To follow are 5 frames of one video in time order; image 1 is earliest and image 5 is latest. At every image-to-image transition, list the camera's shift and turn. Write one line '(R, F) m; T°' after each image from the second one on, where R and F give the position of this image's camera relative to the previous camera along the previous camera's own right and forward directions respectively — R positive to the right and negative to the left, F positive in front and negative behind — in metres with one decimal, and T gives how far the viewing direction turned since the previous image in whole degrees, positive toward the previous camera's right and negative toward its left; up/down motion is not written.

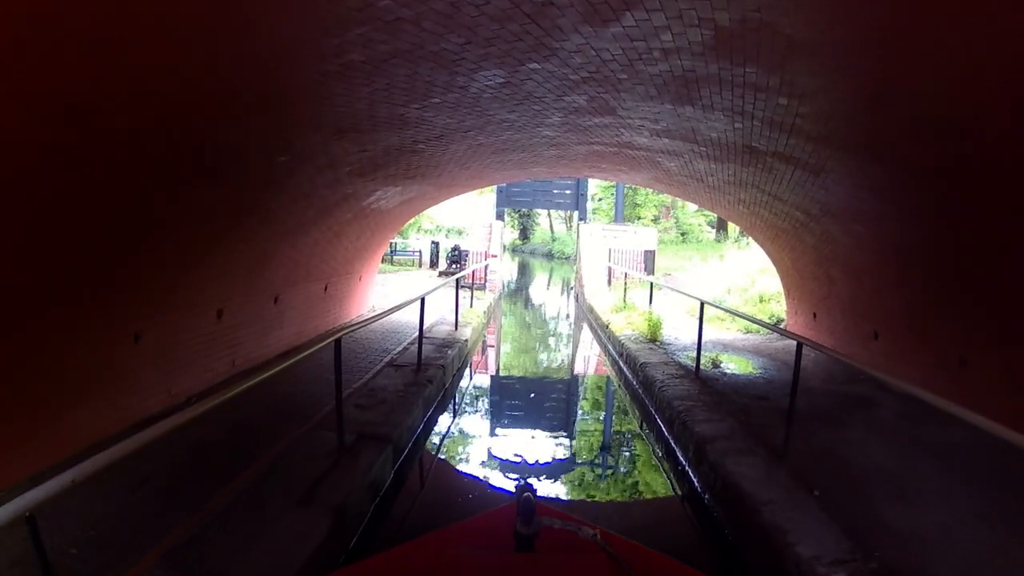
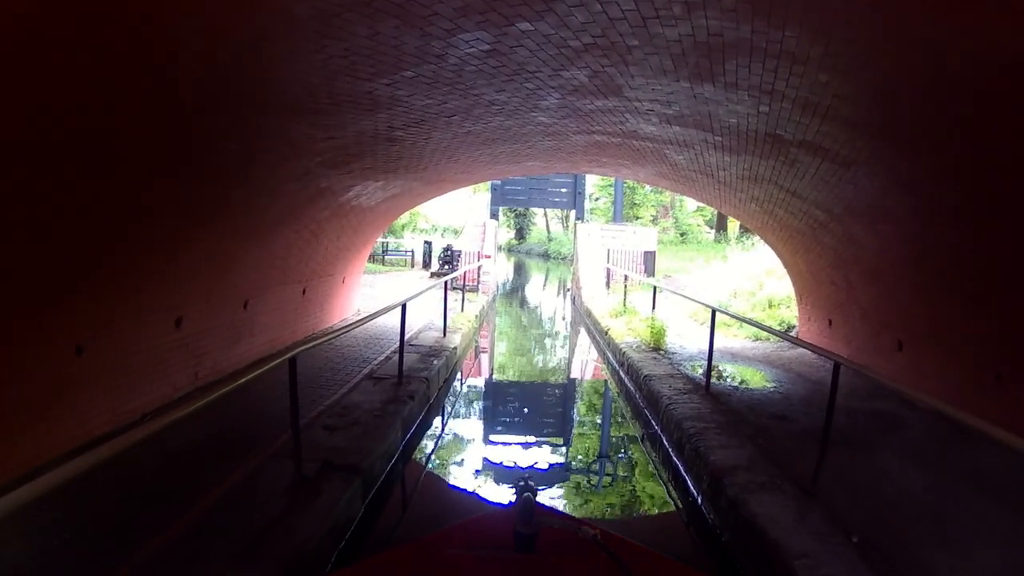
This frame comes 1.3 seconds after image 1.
(0.0, +0.6) m; 0°
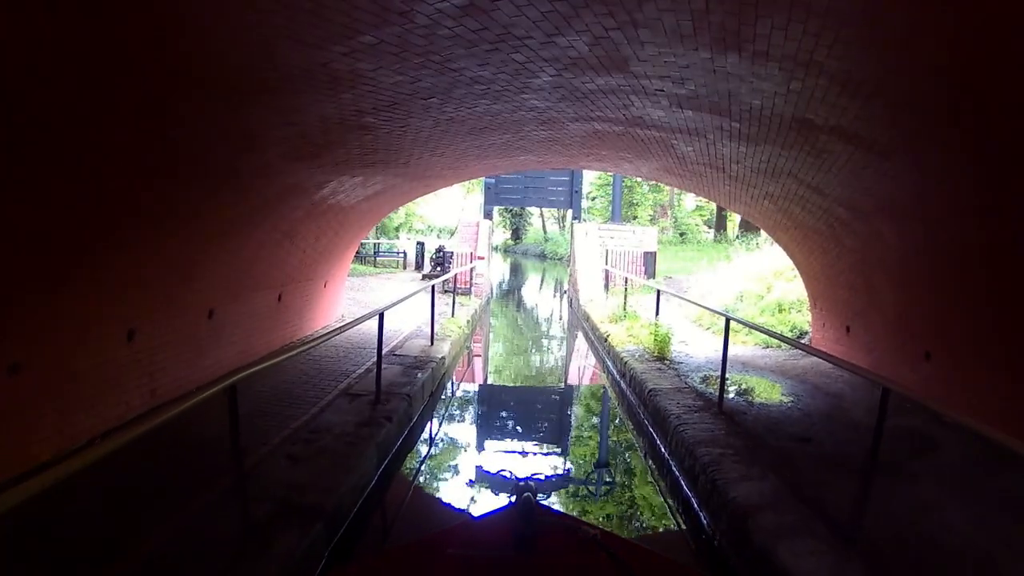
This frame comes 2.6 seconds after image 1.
(0.0, +0.6) m; 0°
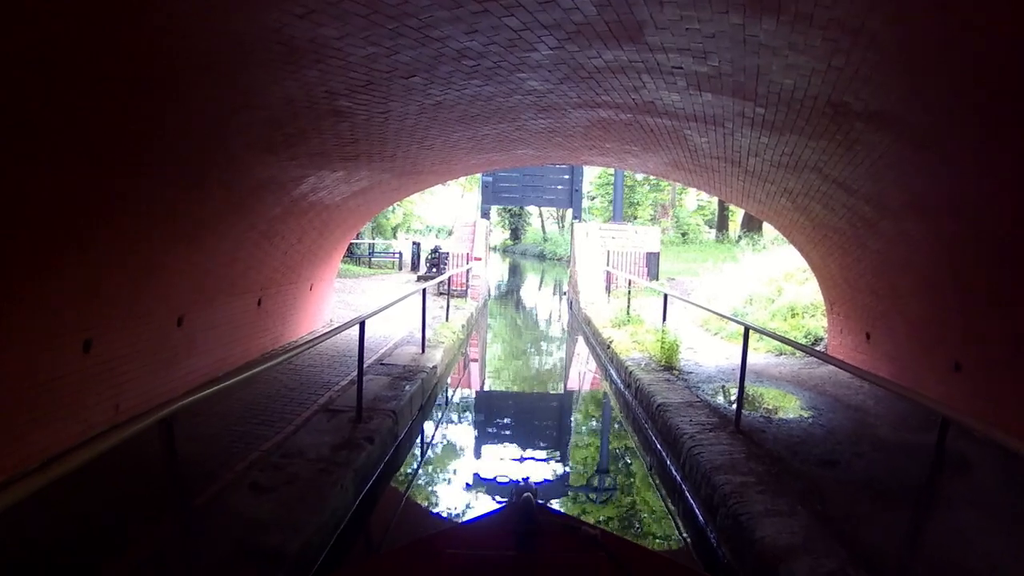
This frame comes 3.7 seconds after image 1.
(0.0, +0.5) m; 0°
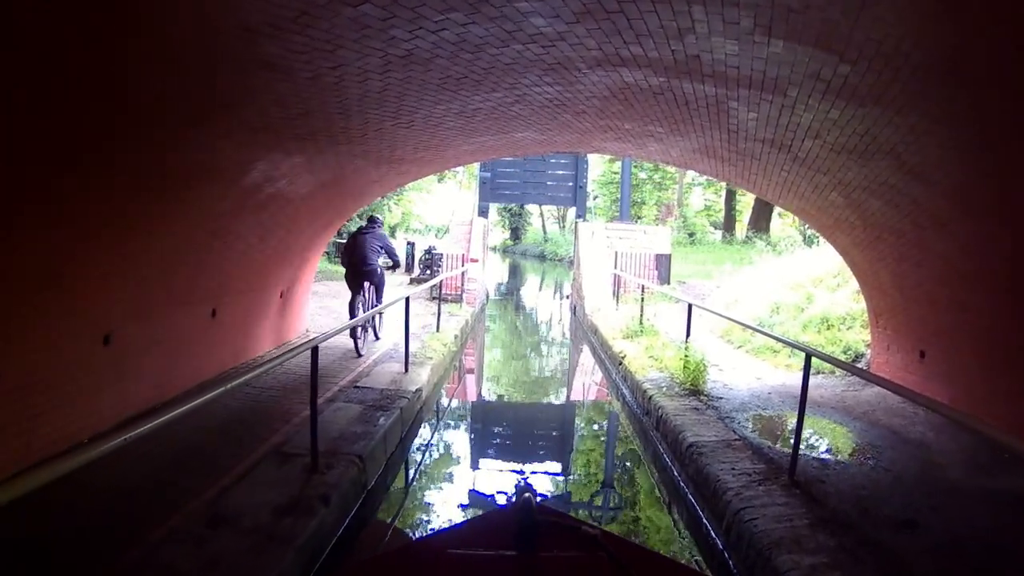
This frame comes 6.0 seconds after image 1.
(0.0, +0.9) m; 0°
